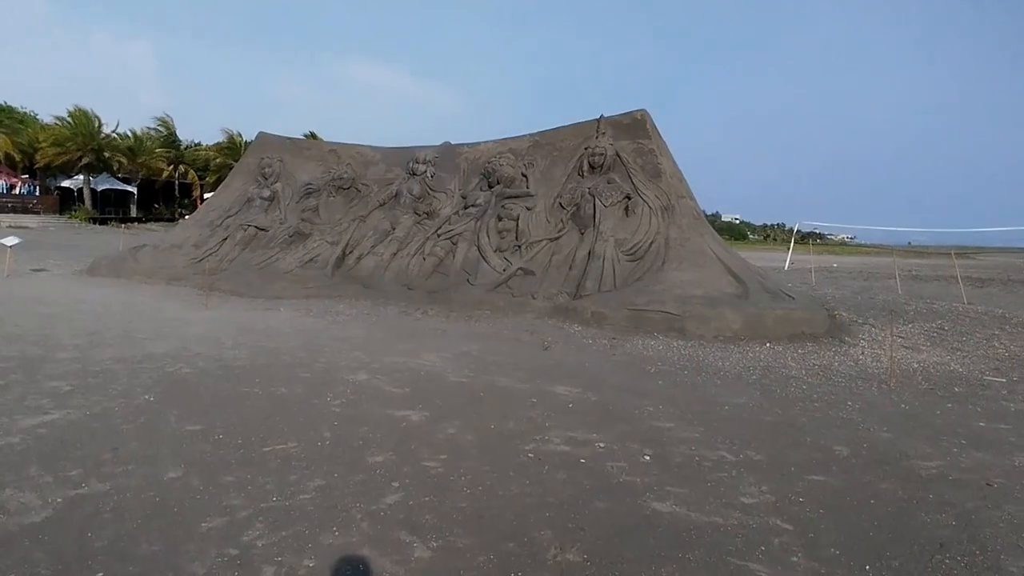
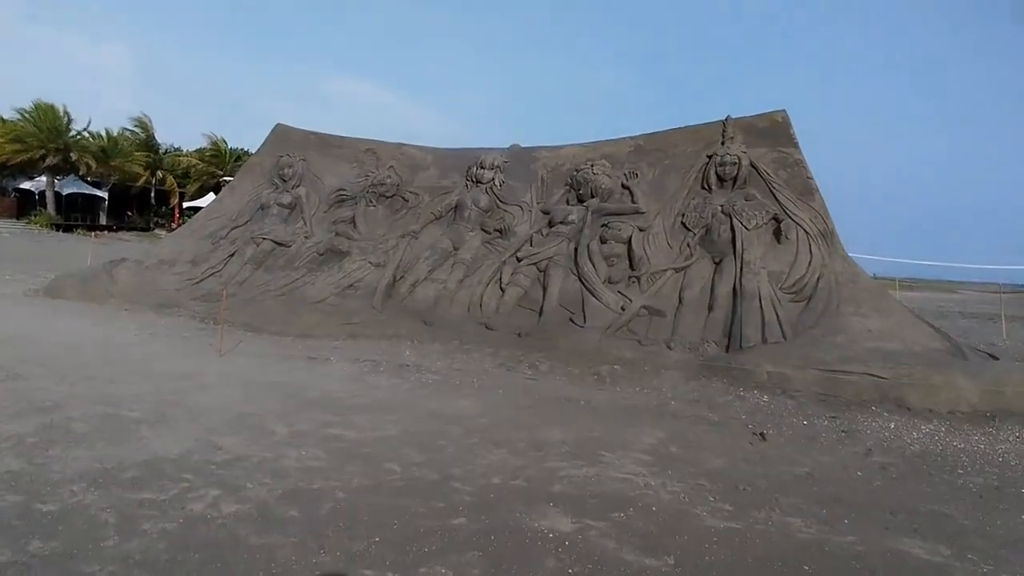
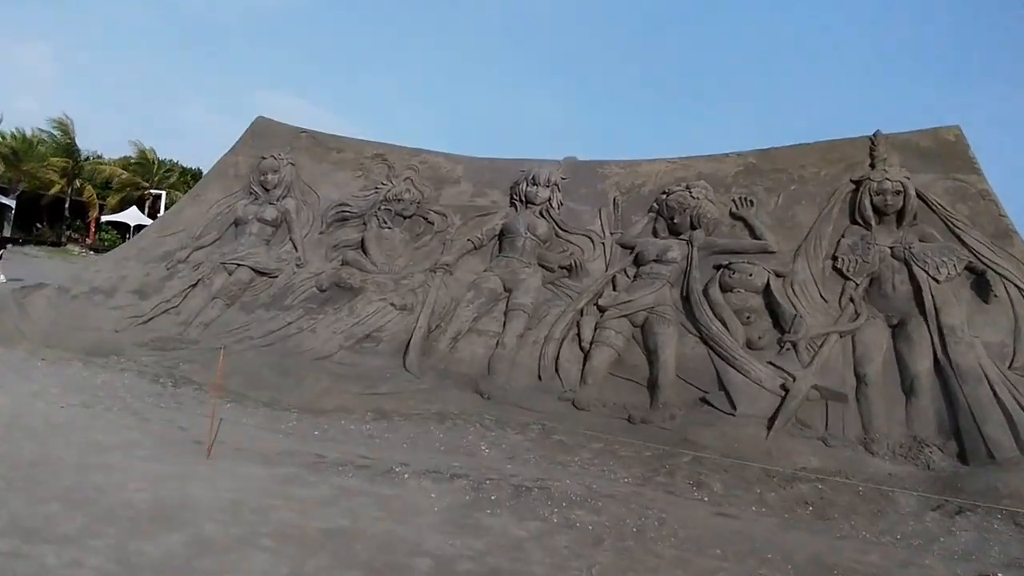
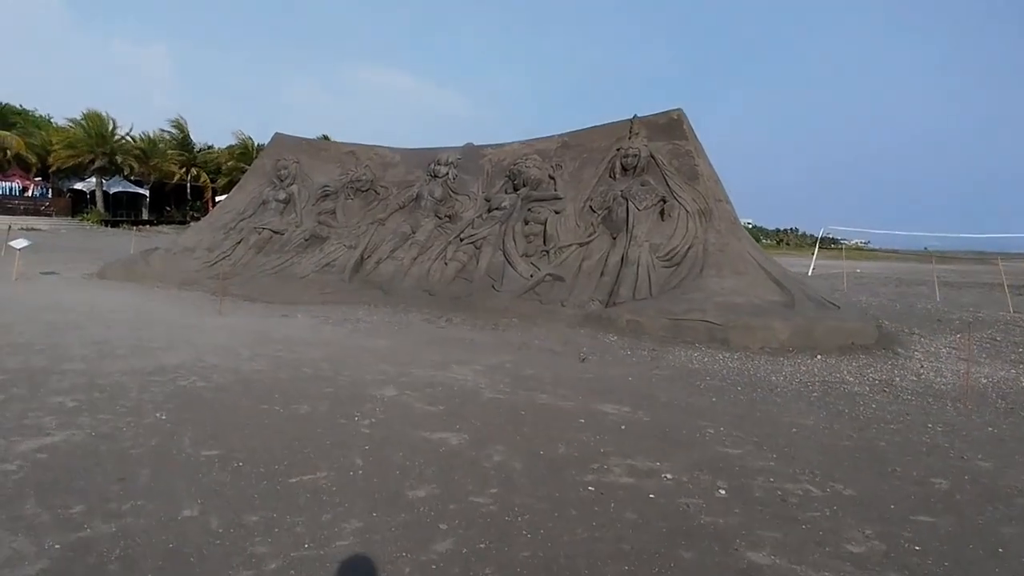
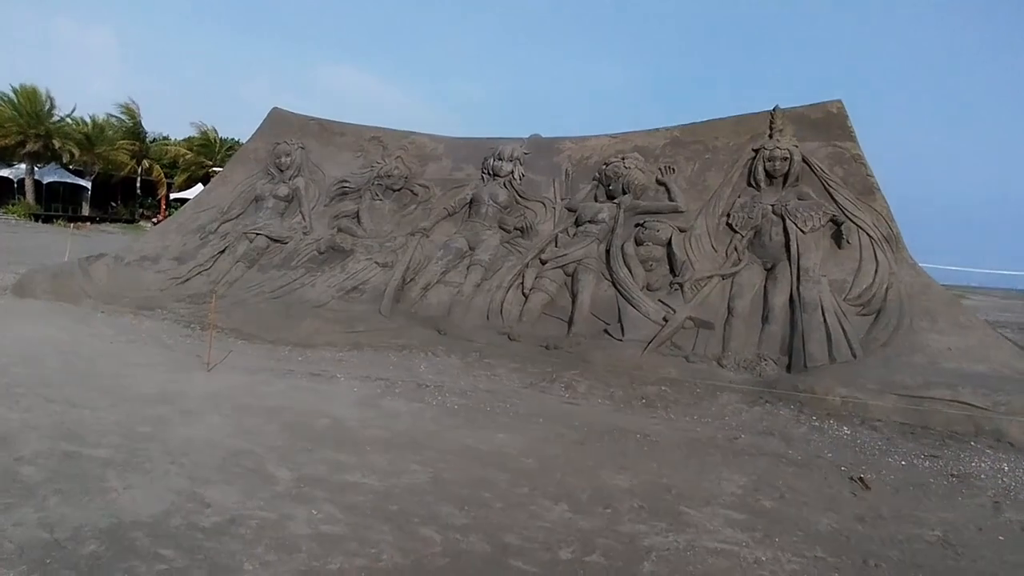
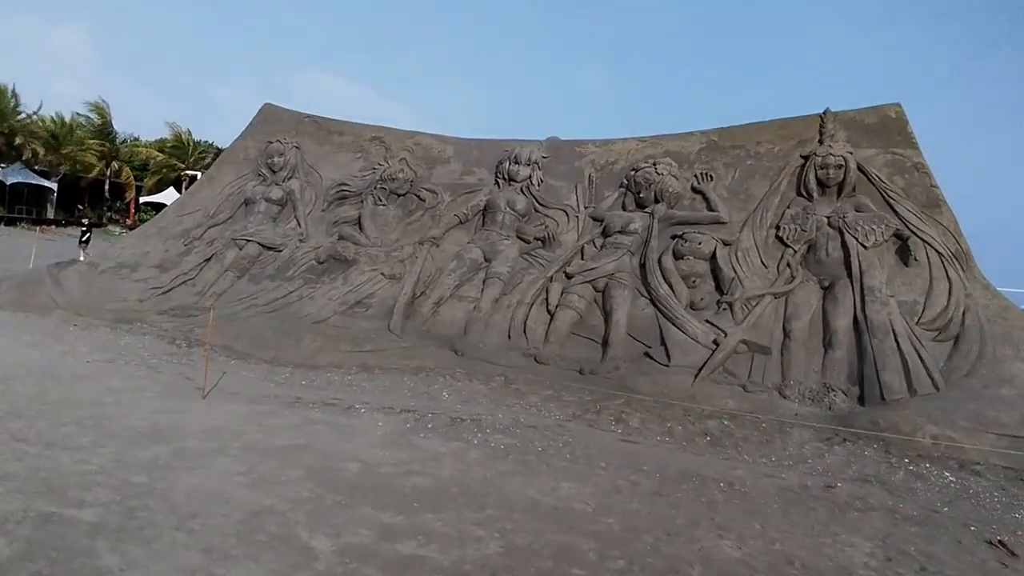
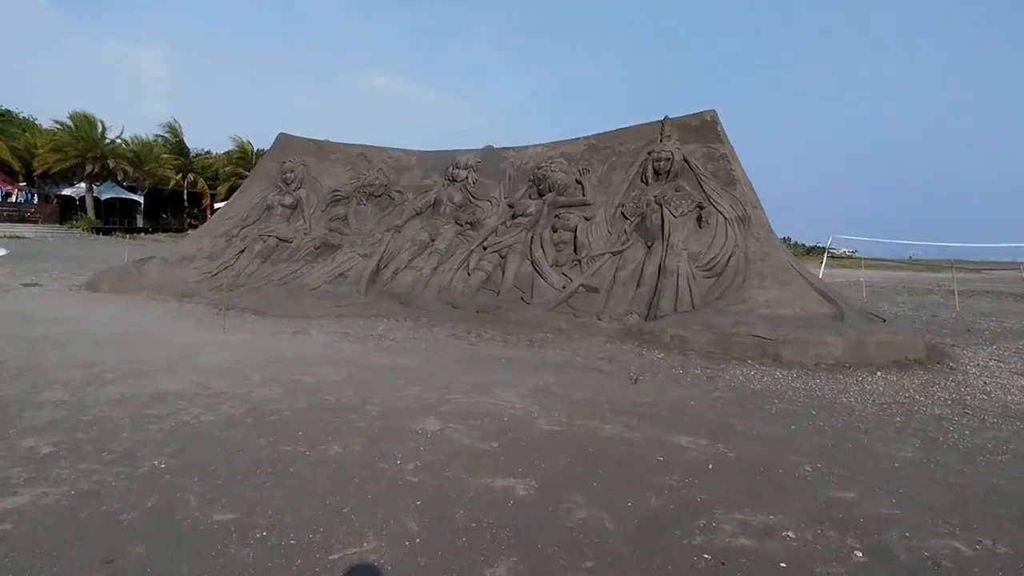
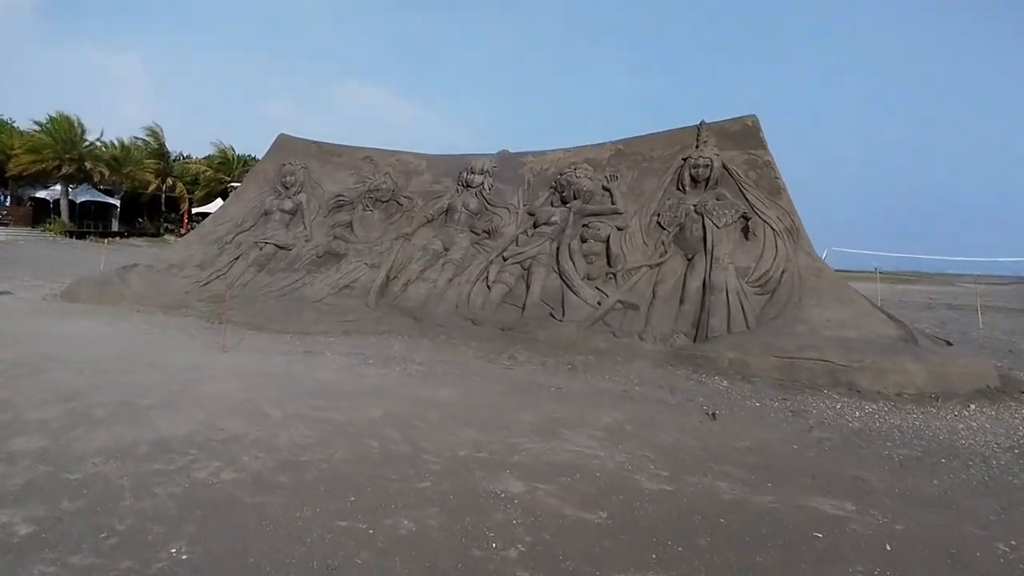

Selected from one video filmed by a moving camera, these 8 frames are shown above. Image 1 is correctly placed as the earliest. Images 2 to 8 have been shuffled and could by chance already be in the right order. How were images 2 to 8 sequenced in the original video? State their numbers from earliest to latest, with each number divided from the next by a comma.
4, 7, 8, 2, 5, 6, 3
